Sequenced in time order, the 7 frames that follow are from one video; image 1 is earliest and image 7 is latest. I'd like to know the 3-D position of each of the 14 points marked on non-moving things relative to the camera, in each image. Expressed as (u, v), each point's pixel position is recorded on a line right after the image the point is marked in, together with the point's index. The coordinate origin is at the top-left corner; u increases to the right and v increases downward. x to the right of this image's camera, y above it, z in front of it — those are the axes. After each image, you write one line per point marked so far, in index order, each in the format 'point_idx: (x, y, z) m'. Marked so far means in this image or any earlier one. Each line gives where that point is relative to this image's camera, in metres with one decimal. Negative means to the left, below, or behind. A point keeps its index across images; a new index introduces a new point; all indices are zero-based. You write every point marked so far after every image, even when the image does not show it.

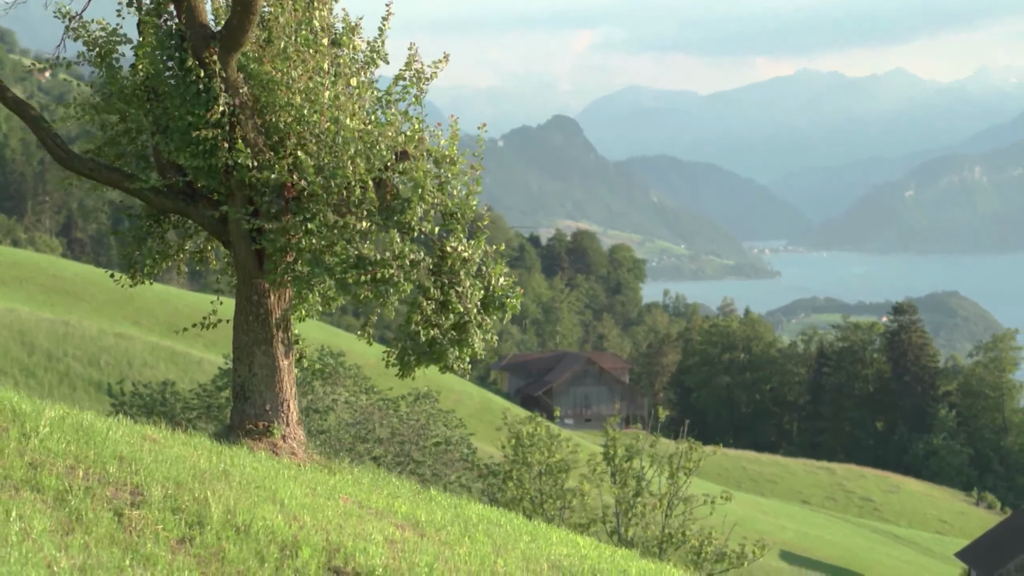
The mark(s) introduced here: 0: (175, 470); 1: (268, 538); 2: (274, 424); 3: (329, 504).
0: (-4.1, -2.2, +11.5) m
1: (-2.6, -2.6, +10.1) m
2: (-4.2, -2.4, +17.0) m
3: (-2.3, -2.8, +12.3) m
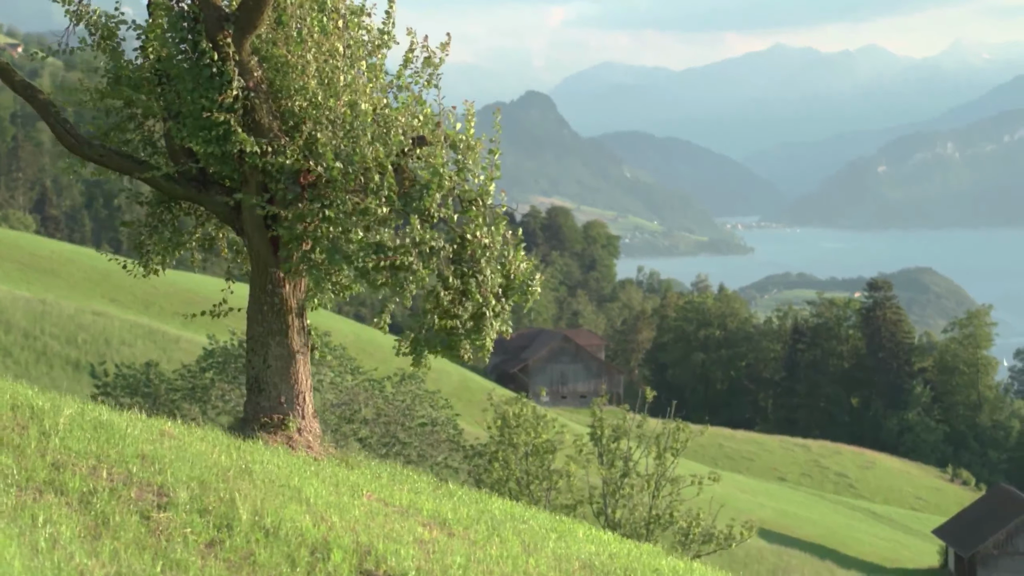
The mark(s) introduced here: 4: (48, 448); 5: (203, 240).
0: (-3.7, -2.1, +11.2) m
1: (-2.2, -2.6, +9.8) m
2: (-3.9, -2.3, +16.7) m
3: (-2.0, -2.7, +12.0) m
4: (-4.8, -1.7, +10.0) m
5: (-6.1, +1.0, +19.2) m
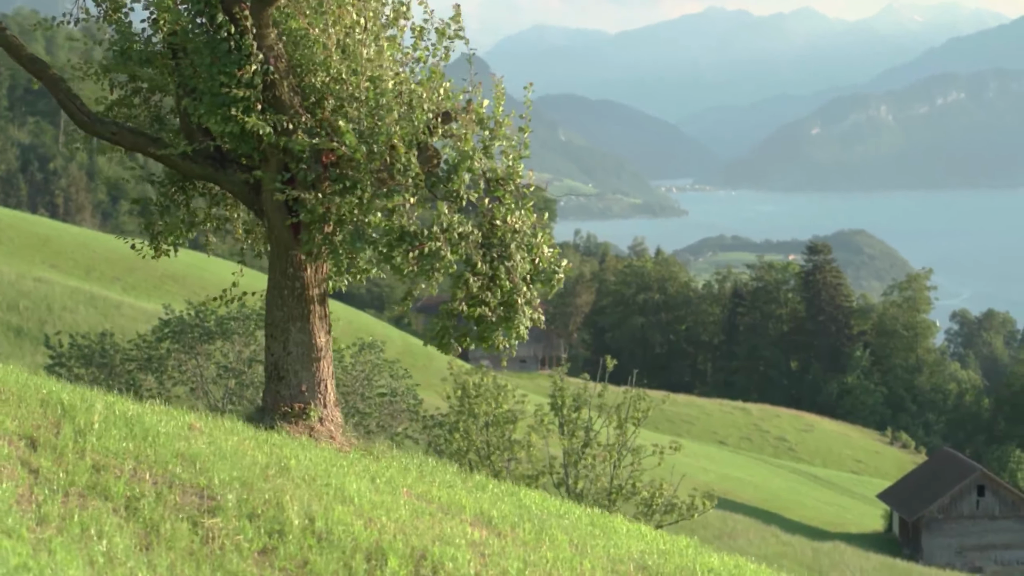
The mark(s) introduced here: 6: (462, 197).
0: (-3.1, -2.0, +10.6) m
1: (-1.5, -2.5, +9.3) m
2: (-3.4, -2.0, +16.1) m
3: (-1.4, -2.6, +11.5) m
4: (-4.2, -1.6, +9.4) m
5: (-5.7, +1.3, +18.4) m
6: (-0.8, +1.5, +15.6) m
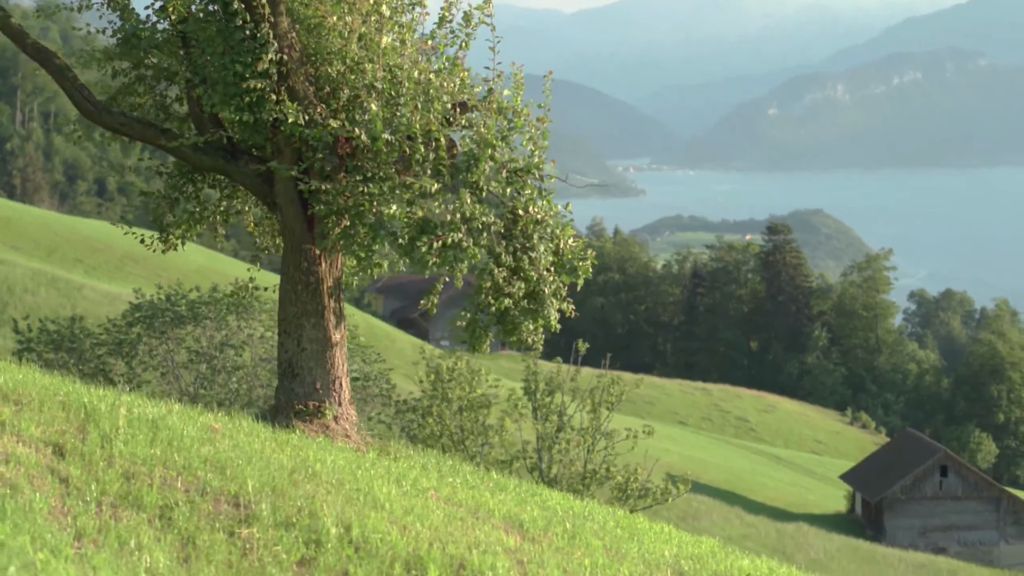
0: (-2.7, -2.0, +10.3) m
1: (-1.1, -2.5, +9.0) m
2: (-3.1, -1.9, +15.8) m
3: (-1.0, -2.5, +11.2) m
4: (-3.8, -1.6, +9.0) m
5: (-5.4, +1.4, +18.0) m
6: (-0.5, +1.6, +15.3) m
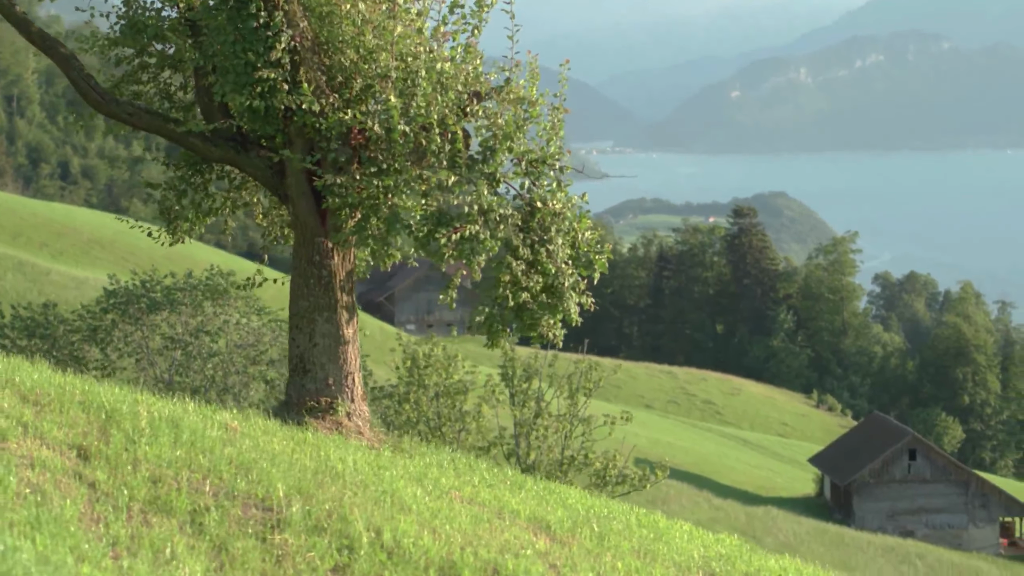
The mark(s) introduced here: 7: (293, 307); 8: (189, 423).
0: (-2.4, -1.9, +10.0) m
1: (-0.8, -2.5, +8.7) m
2: (-2.8, -1.8, +15.5) m
3: (-0.7, -2.5, +10.9) m
4: (-3.4, -1.6, +8.7) m
5: (-5.1, +1.5, +17.7) m
6: (-0.2, +1.7, +15.0) m
7: (-3.6, -0.3, +15.7) m
8: (-3.6, -1.5, +10.6) m
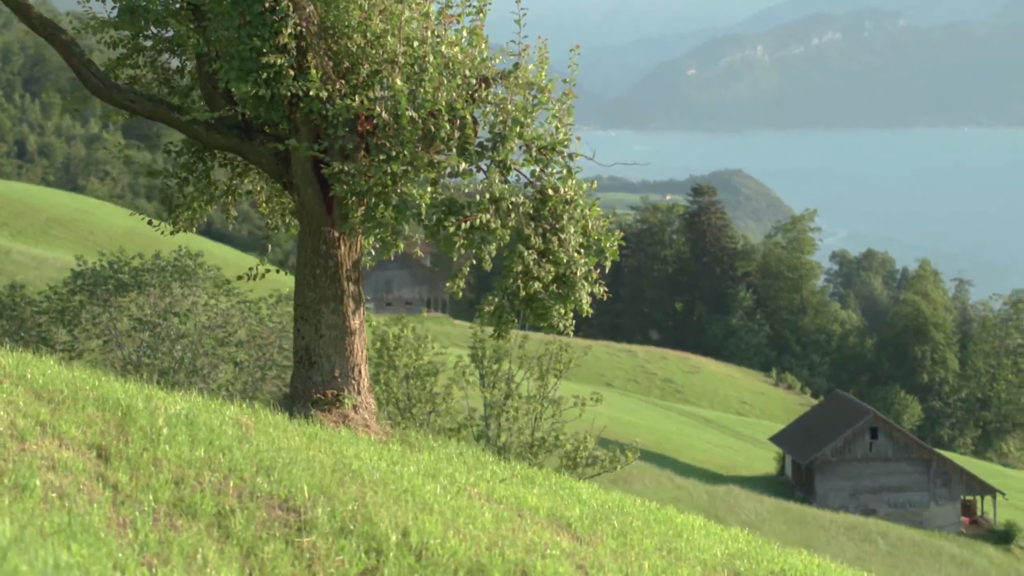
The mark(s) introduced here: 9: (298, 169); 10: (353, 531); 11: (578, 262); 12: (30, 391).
0: (-2.1, -1.9, +9.7) m
1: (-0.5, -2.5, +8.5) m
2: (-2.7, -1.7, +15.2) m
3: (-0.4, -2.4, +10.7) m
4: (-3.1, -1.5, +8.4) m
5: (-5.0, +1.7, +17.3) m
6: (0.0, +1.8, +14.7) m
7: (-3.5, -0.2, +15.4) m
8: (-3.3, -1.4, +10.3) m
9: (-3.4, +1.8, +15.0) m
10: (-1.4, -2.1, +8.5) m
11: (+1.0, +0.4, +15.4) m
12: (-4.6, -1.0, +9.2) m
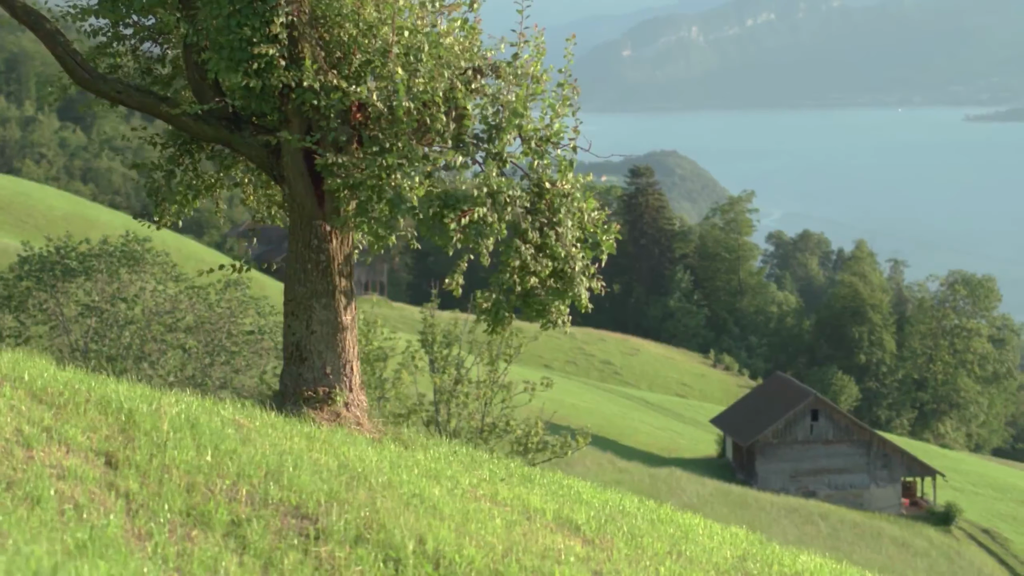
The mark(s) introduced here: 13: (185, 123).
0: (-2.0, -1.8, +9.4) m
1: (-0.3, -2.5, +8.3) m
2: (-2.7, -1.6, +14.9) m
3: (-0.3, -2.4, +10.5) m
4: (-2.9, -1.5, +8.1) m
5: (-5.1, +1.8, +16.9) m
6: (-0.1, +1.9, +14.5) m
7: (-3.5, -0.1, +15.1) m
8: (-3.2, -1.4, +9.9) m
9: (-3.4, +1.9, +14.6) m
10: (-1.2, -2.1, +8.2) m
11: (+0.9, +0.4, +15.2) m
12: (-4.5, -1.0, +8.8) m
13: (-5.1, +2.6, +14.7) m
